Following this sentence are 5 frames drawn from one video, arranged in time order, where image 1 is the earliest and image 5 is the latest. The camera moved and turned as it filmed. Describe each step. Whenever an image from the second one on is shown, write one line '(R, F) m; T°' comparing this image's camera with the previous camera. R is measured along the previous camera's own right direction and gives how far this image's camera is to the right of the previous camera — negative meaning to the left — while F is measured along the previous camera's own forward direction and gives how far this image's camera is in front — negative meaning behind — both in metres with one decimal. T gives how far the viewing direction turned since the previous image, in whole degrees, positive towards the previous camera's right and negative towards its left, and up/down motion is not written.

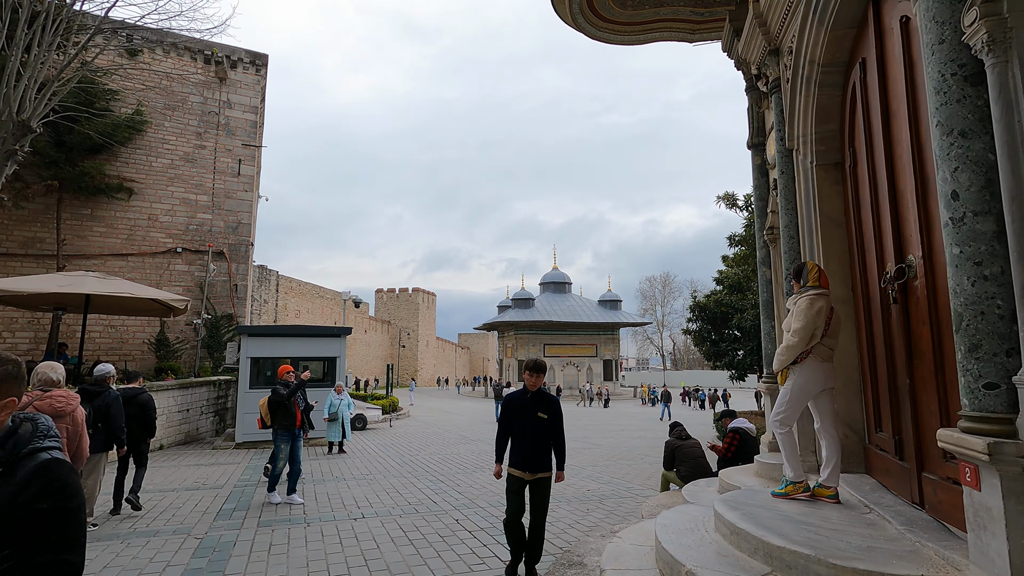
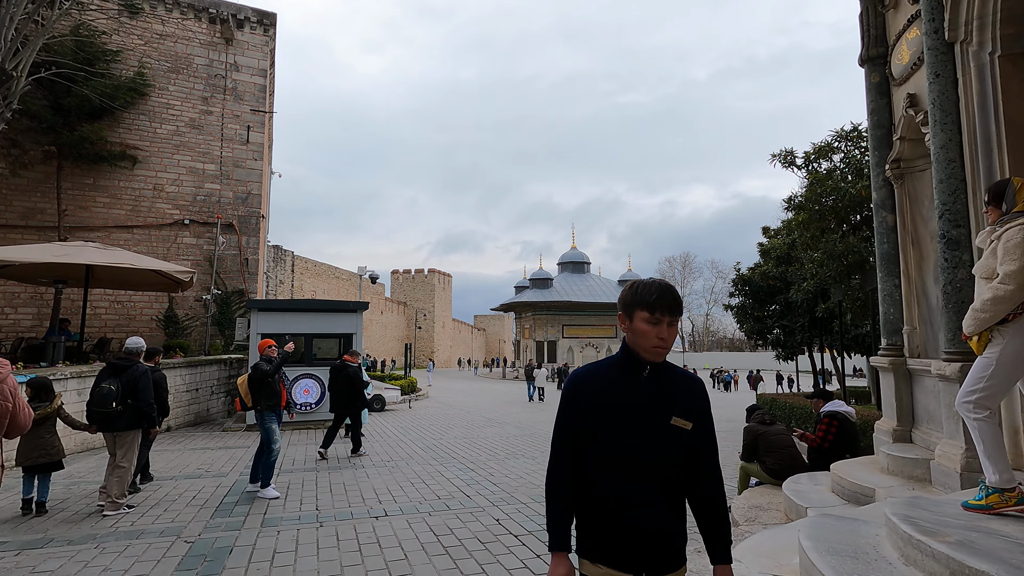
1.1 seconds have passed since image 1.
(-0.3, +1.1) m; -2°
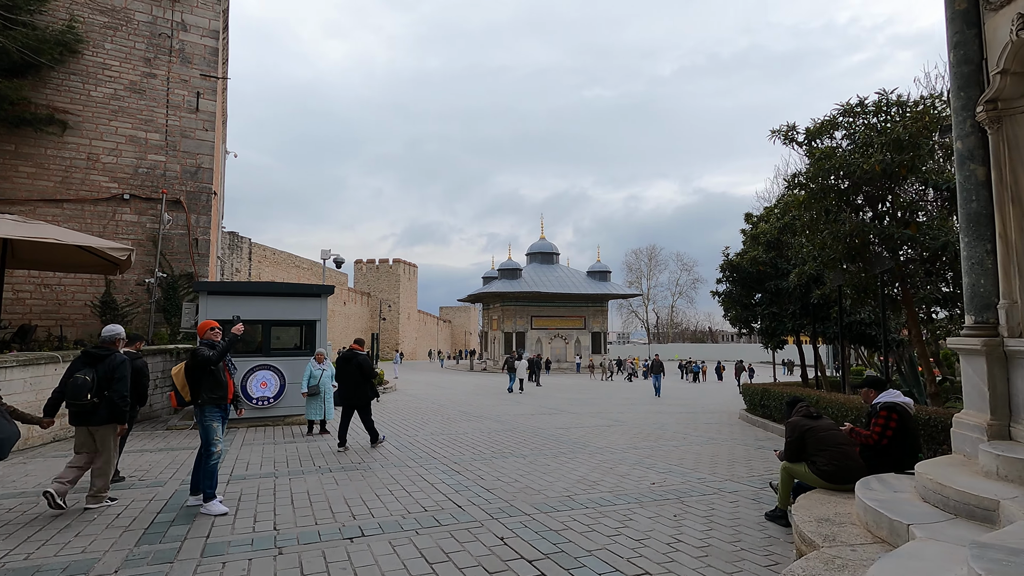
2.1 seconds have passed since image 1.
(-0.3, +0.9) m; +4°
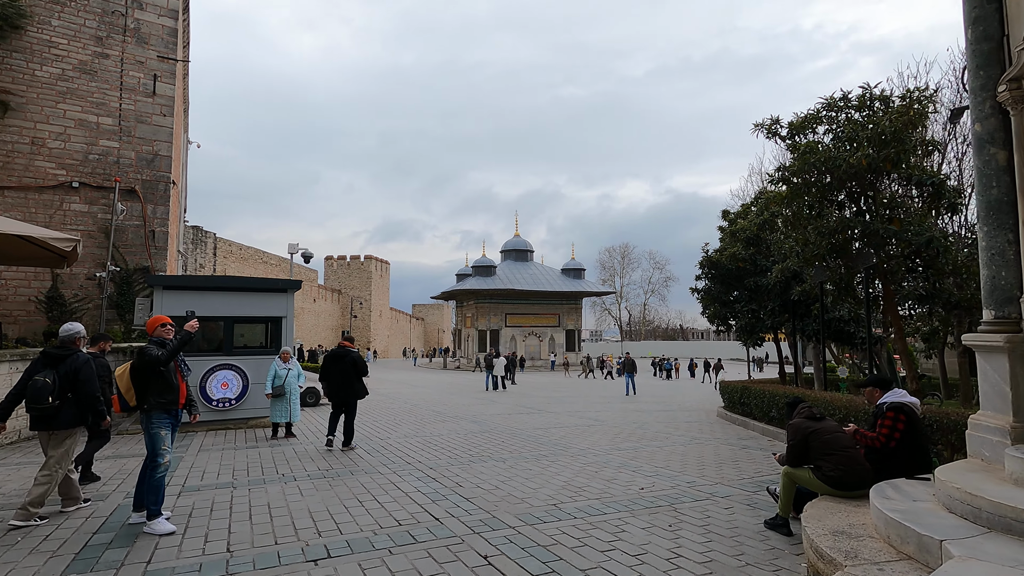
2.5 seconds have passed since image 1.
(-0.1, +0.4) m; +3°
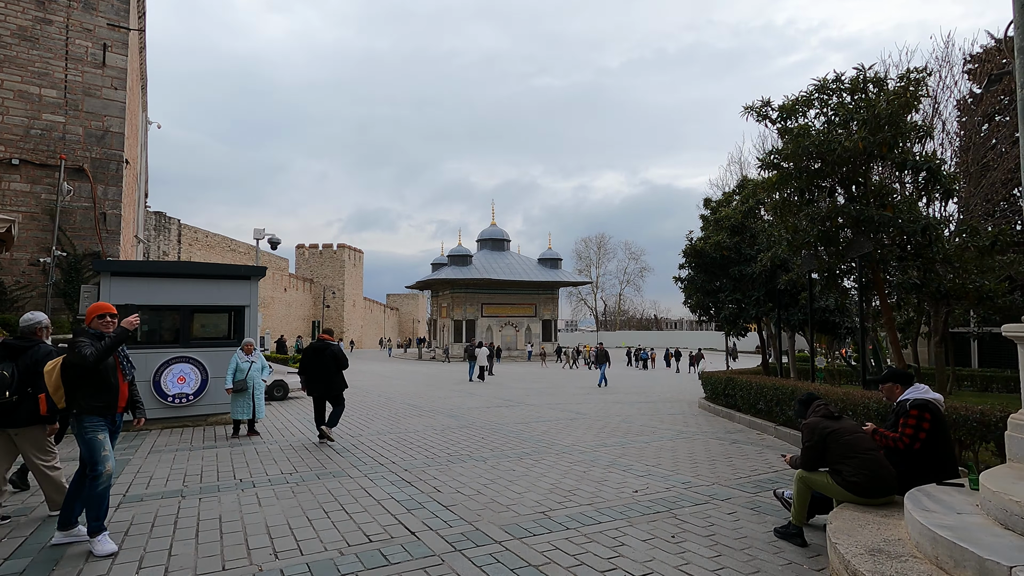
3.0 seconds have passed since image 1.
(-0.1, +0.5) m; +3°
